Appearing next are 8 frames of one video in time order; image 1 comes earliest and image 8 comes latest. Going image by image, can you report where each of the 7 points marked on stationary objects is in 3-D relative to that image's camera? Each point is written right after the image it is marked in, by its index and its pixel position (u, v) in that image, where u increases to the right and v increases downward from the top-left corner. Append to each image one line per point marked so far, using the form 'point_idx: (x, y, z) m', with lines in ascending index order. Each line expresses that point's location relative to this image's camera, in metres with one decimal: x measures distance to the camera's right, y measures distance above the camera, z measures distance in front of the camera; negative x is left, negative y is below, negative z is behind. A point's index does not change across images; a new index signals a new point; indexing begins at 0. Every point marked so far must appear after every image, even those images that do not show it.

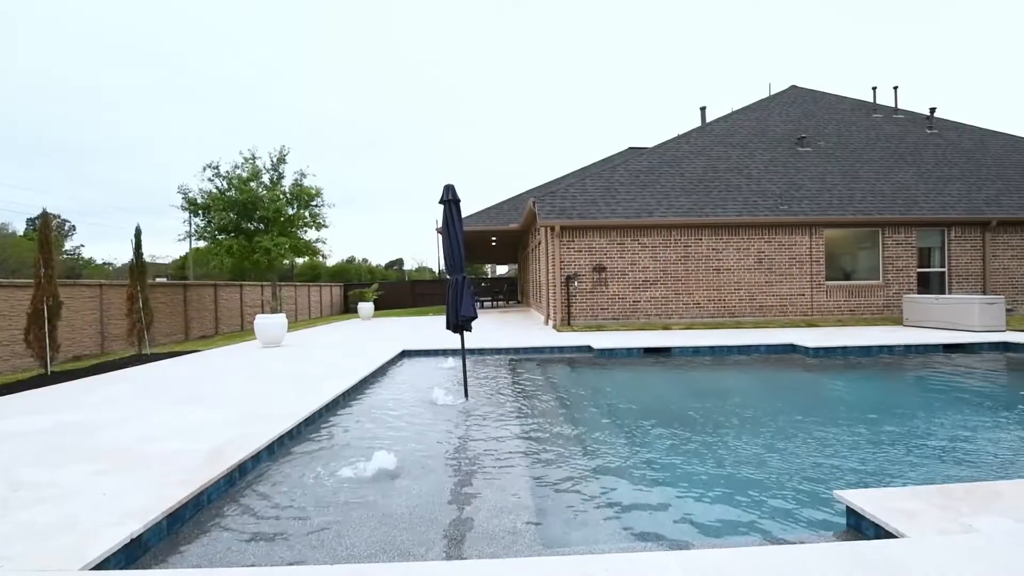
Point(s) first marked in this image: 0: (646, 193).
0: (+3.2, +2.3, +13.2) m
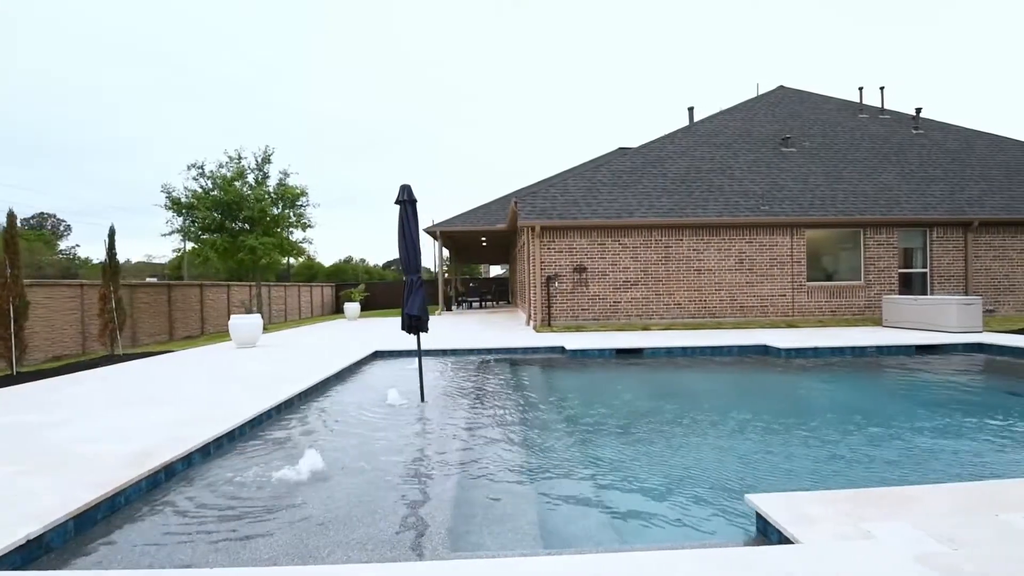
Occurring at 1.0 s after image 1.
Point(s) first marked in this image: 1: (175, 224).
0: (+2.8, +2.3, +13.1) m
1: (-11.3, +2.1, +18.2) m
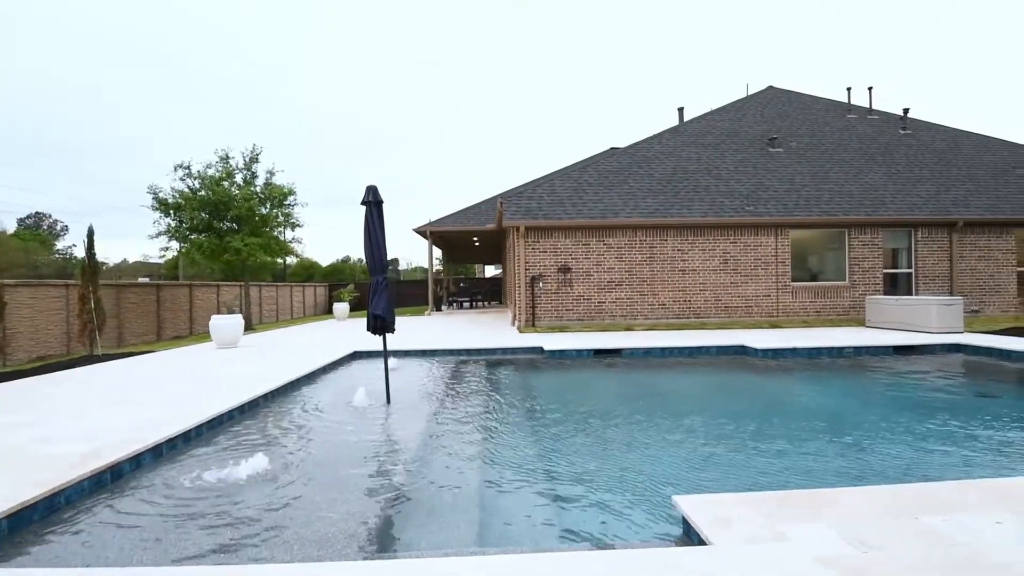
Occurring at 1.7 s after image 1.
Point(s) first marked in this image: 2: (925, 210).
0: (+2.4, +2.2, +13.1) m
1: (-11.7, +2.1, +18.2) m
2: (+9.6, +1.8, +12.8) m
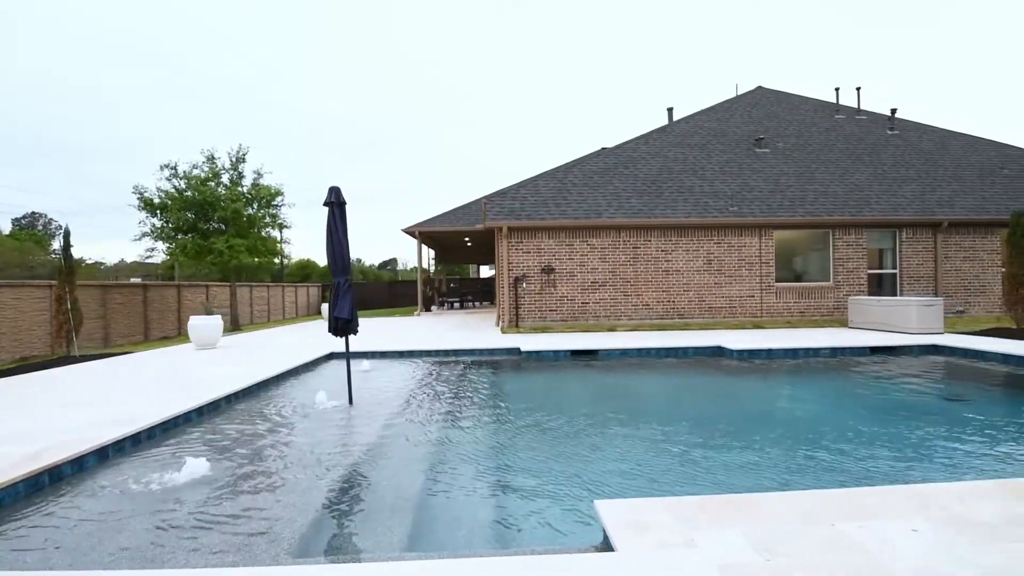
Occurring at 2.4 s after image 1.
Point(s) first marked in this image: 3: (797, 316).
0: (+2.0, +2.2, +13.1) m
1: (-12.0, +2.1, +18.2) m
2: (+9.2, +1.8, +12.8) m
3: (+6.6, -0.6, +12.7) m
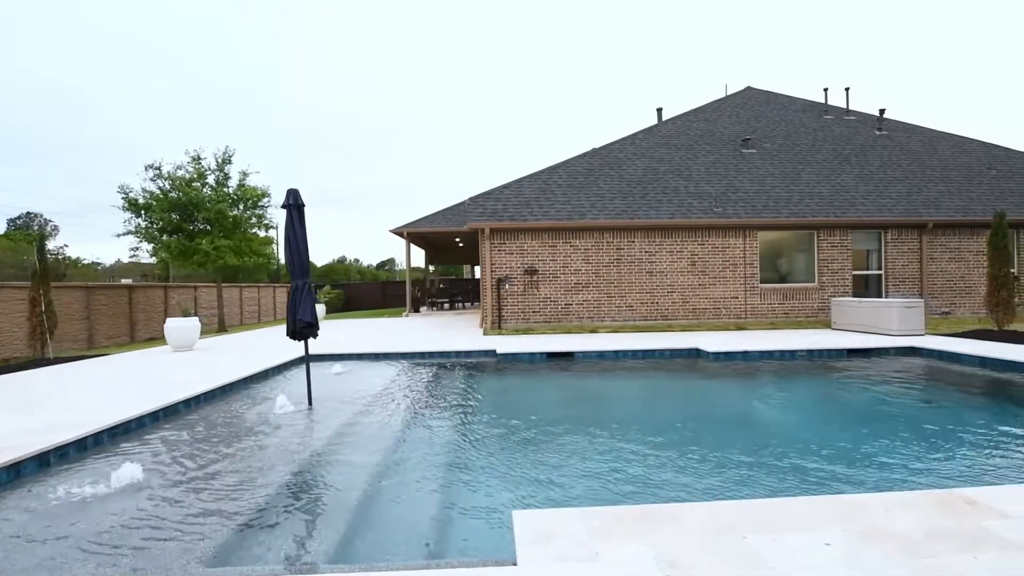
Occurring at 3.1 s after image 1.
0: (+1.7, +2.2, +13.1) m
1: (-12.4, +2.1, +18.1) m
2: (+8.8, +1.8, +12.7) m
3: (+6.2, -0.7, +12.6) m
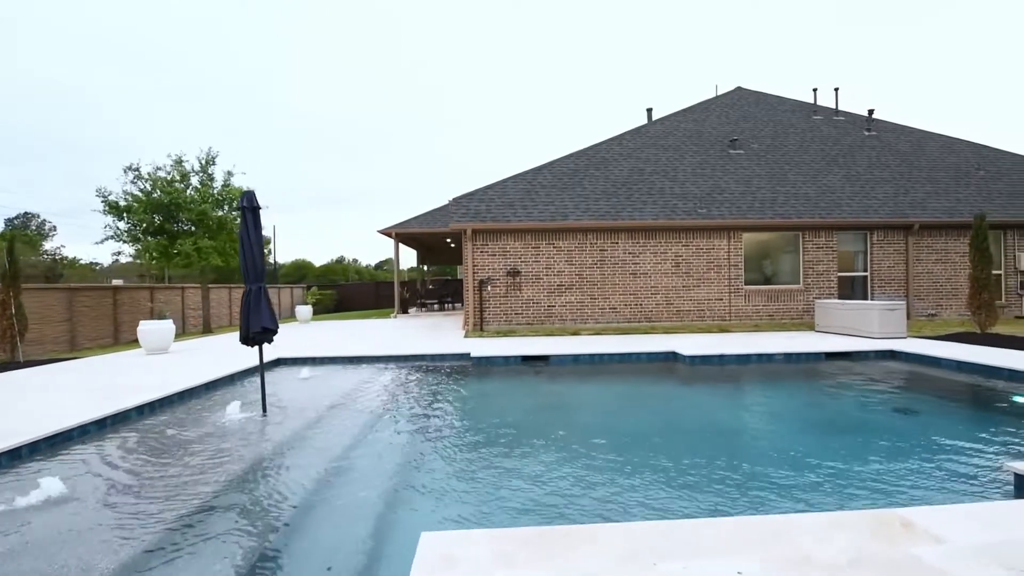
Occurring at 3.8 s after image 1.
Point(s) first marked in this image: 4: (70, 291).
0: (+1.3, +2.2, +12.9) m
1: (-12.8, +2.0, +18.0) m
2: (+8.4, +1.7, +12.6) m
3: (+5.8, -0.7, +12.5) m
4: (-11.4, -0.1, +14.2) m
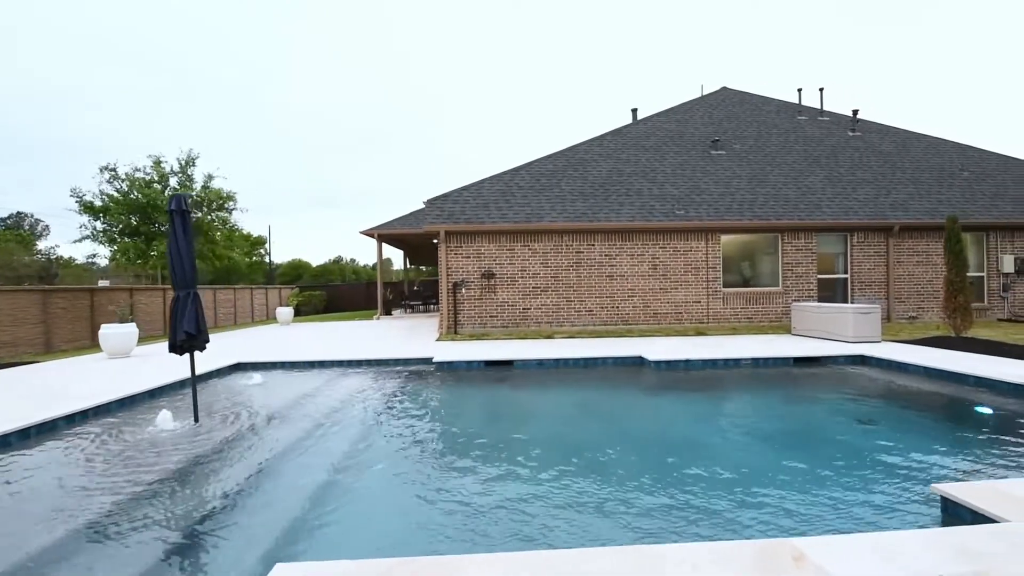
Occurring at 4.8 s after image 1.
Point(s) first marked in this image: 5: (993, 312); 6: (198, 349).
0: (+0.7, +2.1, +12.8) m
1: (-13.4, +2.0, +17.8) m
2: (+7.9, +1.7, +12.5) m
3: (+5.2, -0.8, +12.4) m
4: (-12.0, -0.1, +14.0) m
5: (+11.2, -0.5, +12.8) m
6: (-2.9, -0.6, +5.1) m
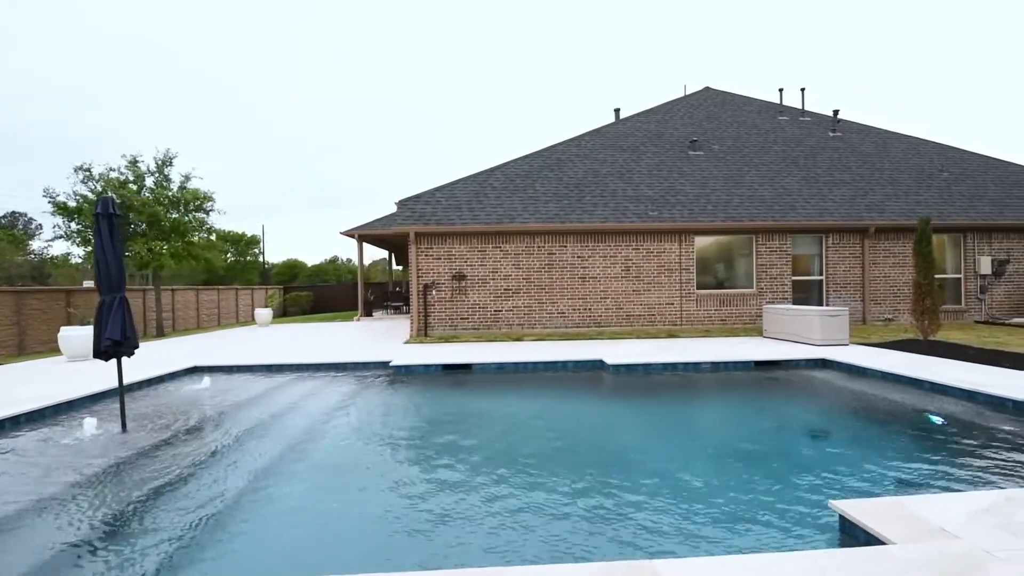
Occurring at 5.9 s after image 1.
0: (+0.1, +2.1, +12.7) m
1: (-14.0, +1.9, +17.7) m
2: (+7.3, +1.6, +12.4) m
3: (+4.6, -0.8, +12.3) m
4: (-12.6, -0.2, +13.9) m
5: (+10.6, -0.6, +12.7) m
6: (-3.5, -0.6, +5.0) m
